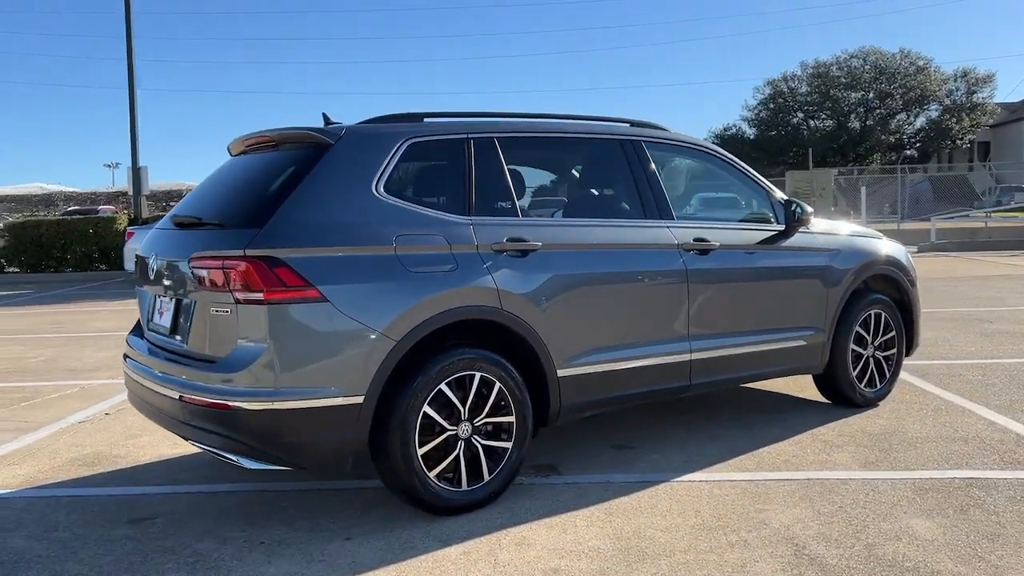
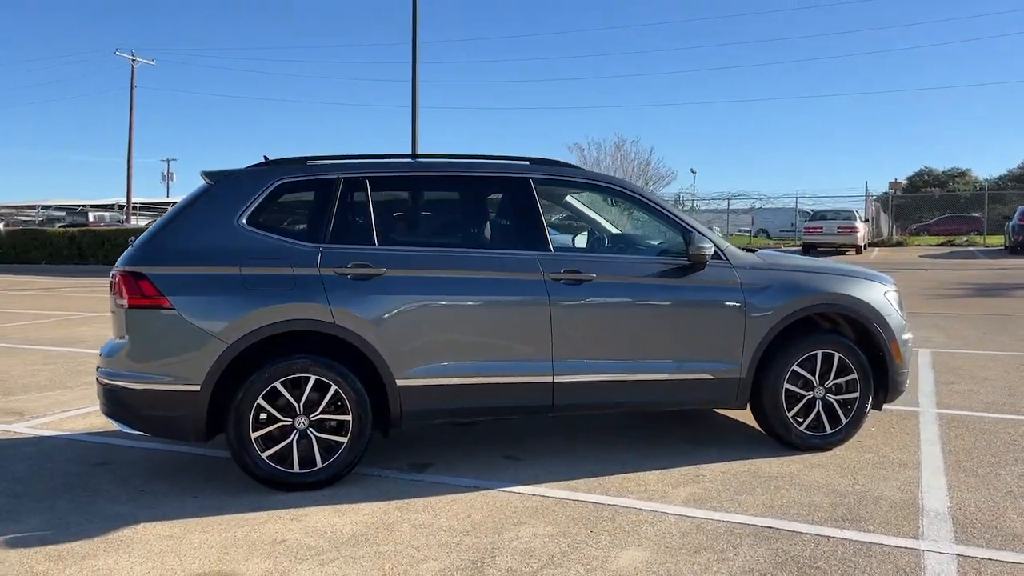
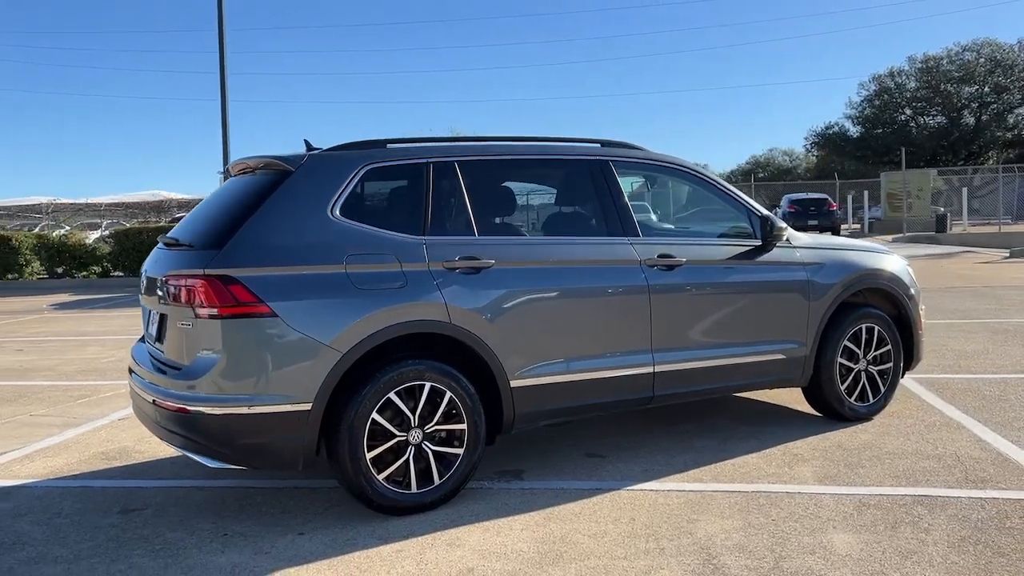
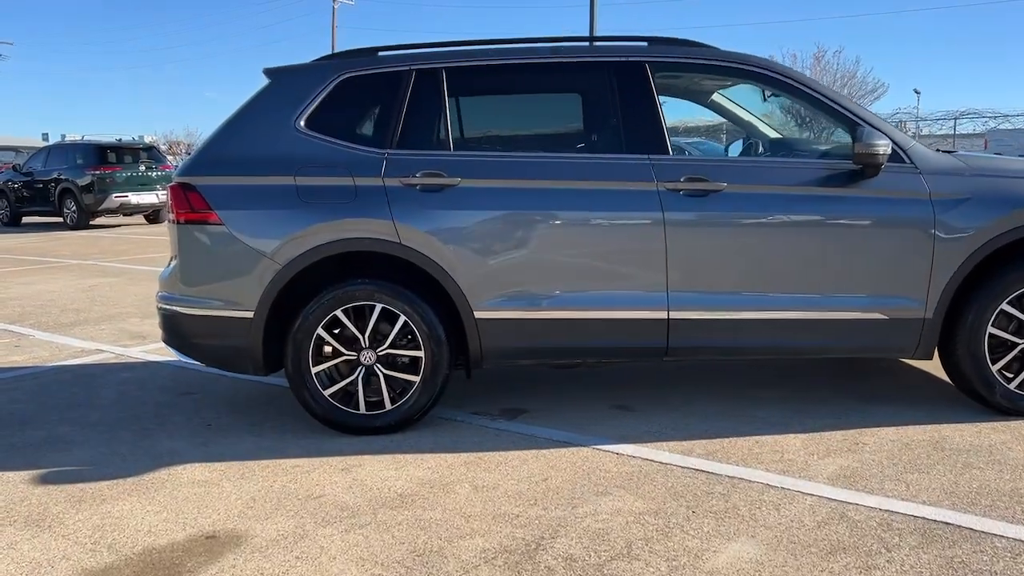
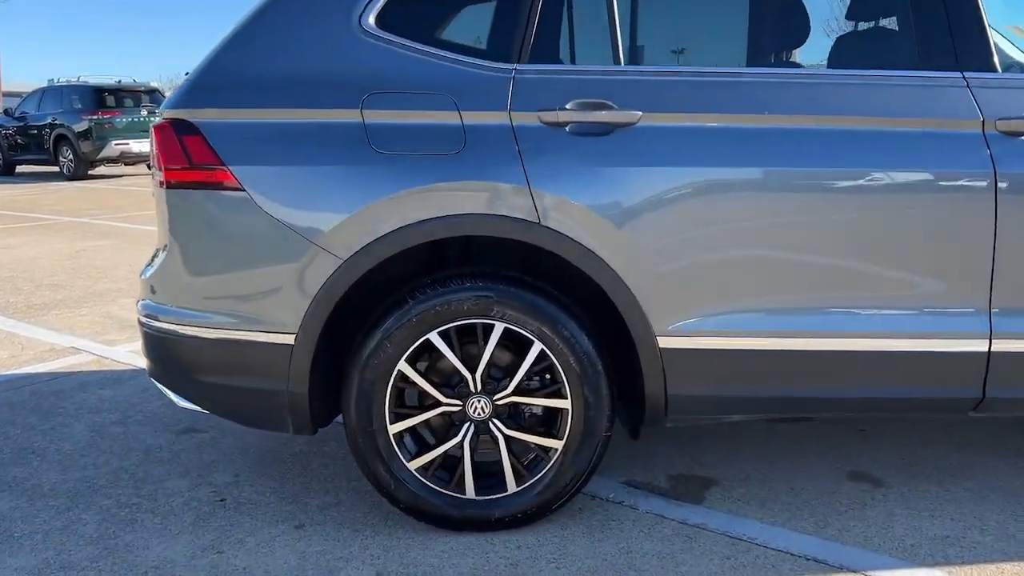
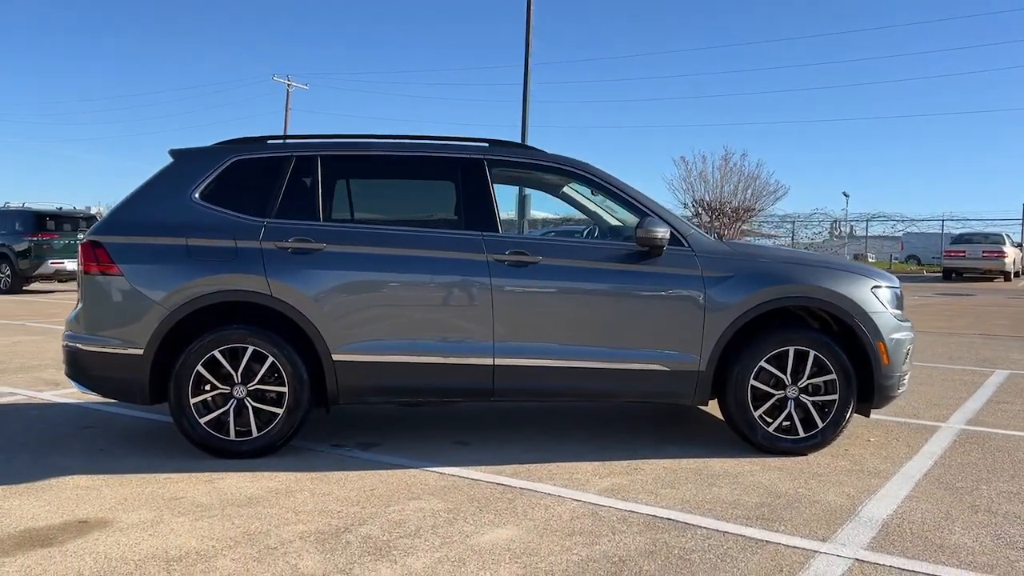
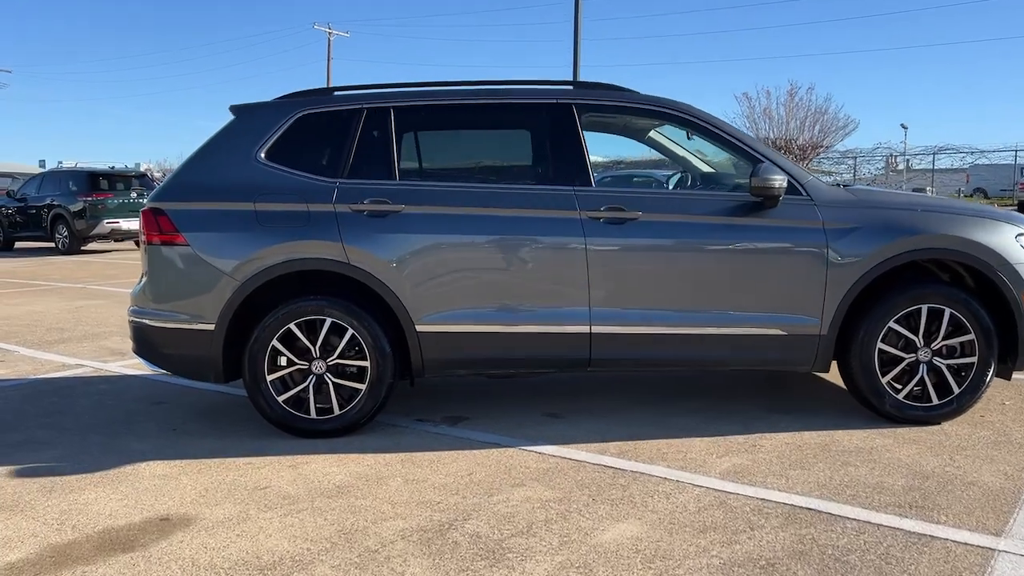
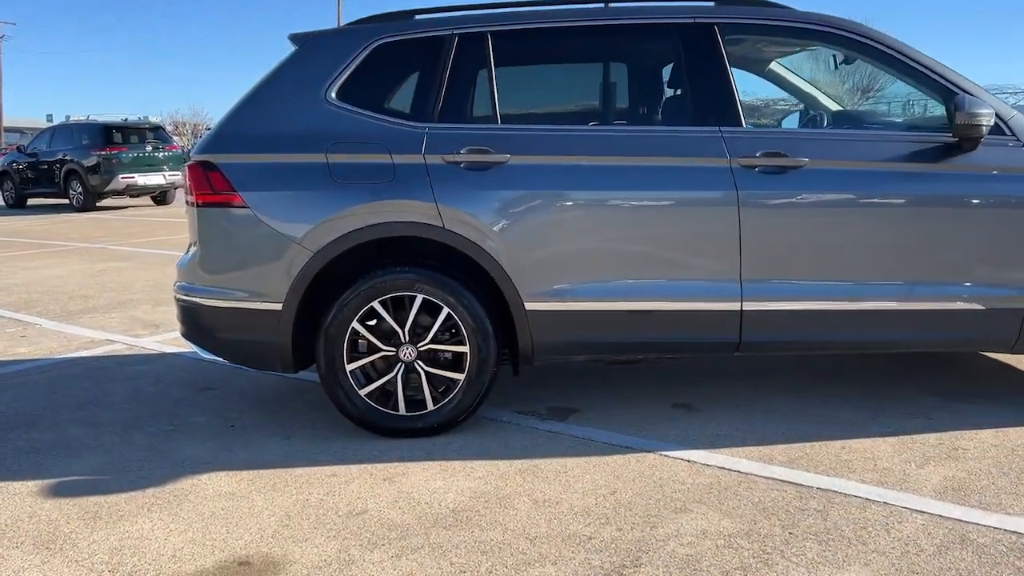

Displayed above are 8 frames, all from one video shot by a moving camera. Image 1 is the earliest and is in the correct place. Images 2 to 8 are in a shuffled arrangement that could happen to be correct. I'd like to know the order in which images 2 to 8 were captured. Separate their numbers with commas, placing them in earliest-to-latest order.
3, 2, 6, 7, 4, 8, 5
